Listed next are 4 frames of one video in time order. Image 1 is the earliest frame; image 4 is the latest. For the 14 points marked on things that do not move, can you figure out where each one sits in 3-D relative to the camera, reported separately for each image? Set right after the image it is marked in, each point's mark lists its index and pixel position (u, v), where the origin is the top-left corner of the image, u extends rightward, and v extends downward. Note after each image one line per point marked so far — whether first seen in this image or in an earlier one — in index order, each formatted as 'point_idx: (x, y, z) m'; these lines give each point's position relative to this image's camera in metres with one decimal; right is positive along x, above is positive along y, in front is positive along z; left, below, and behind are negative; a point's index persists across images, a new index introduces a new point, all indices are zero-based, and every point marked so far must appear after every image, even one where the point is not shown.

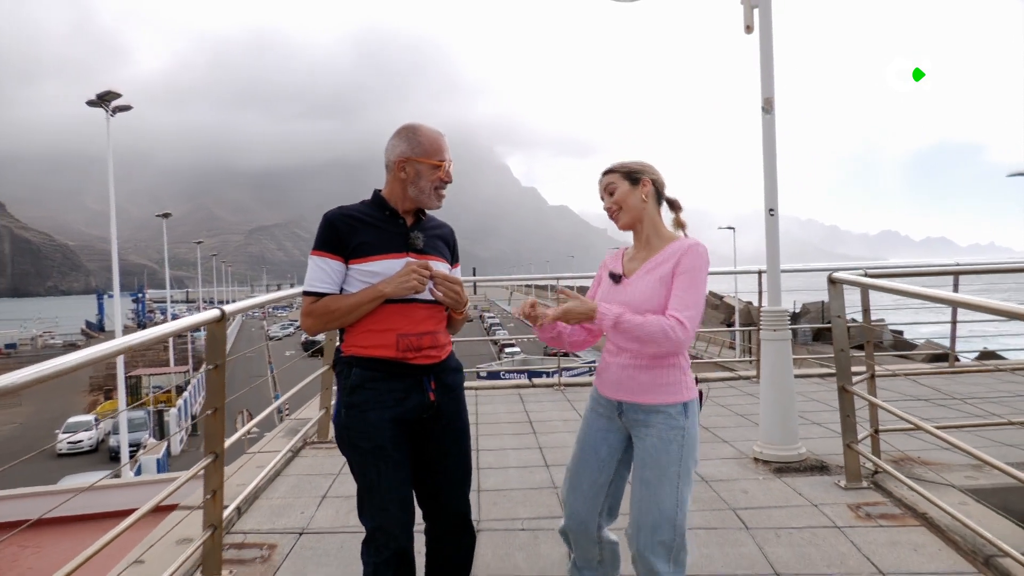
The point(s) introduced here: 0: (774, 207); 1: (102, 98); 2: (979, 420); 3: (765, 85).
0: (+1.6, +0.5, +4.1) m
1: (-11.5, +5.4, +18.6) m
2: (+3.1, -0.9, +4.4) m
3: (+1.6, +1.3, +4.2) m
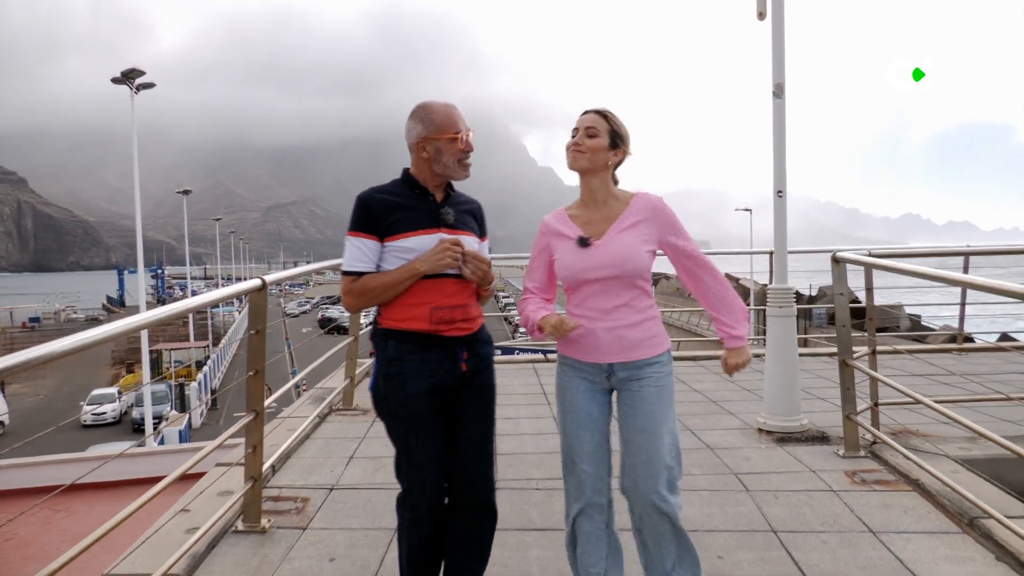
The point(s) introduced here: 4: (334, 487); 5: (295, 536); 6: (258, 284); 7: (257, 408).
0: (+1.7, +0.6, +4.2) m
1: (-11.1, +6.1, +18.9) m
2: (+3.2, -0.7, +4.5) m
3: (+1.7, +1.4, +4.3) m
4: (-1.0, -1.1, +3.5) m
5: (-1.0, -1.1, +3.0) m
6: (-1.2, 0.0, +3.0) m
7: (-1.2, -0.5, +3.0) m
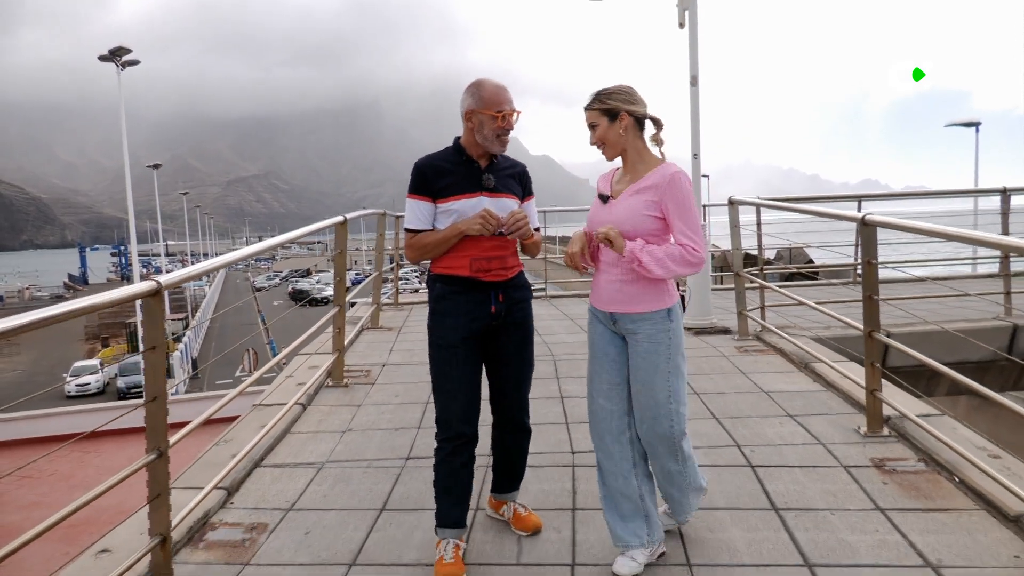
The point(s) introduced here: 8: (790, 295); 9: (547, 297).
0: (+1.6, +1.2, +5.8) m
1: (-12.0, +7.0, +19.6) m
2: (+3.1, -0.1, +6.2) m
3: (+1.6, +2.0, +5.8) m
4: (-1.0, -0.6, +5.1) m
5: (-1.0, -0.7, +4.6) m
6: (-1.2, +0.5, +4.5) m
7: (-1.2, -0.1, +4.5) m
8: (+2.4, -0.1, +5.7) m
9: (+0.5, -0.1, +8.8) m
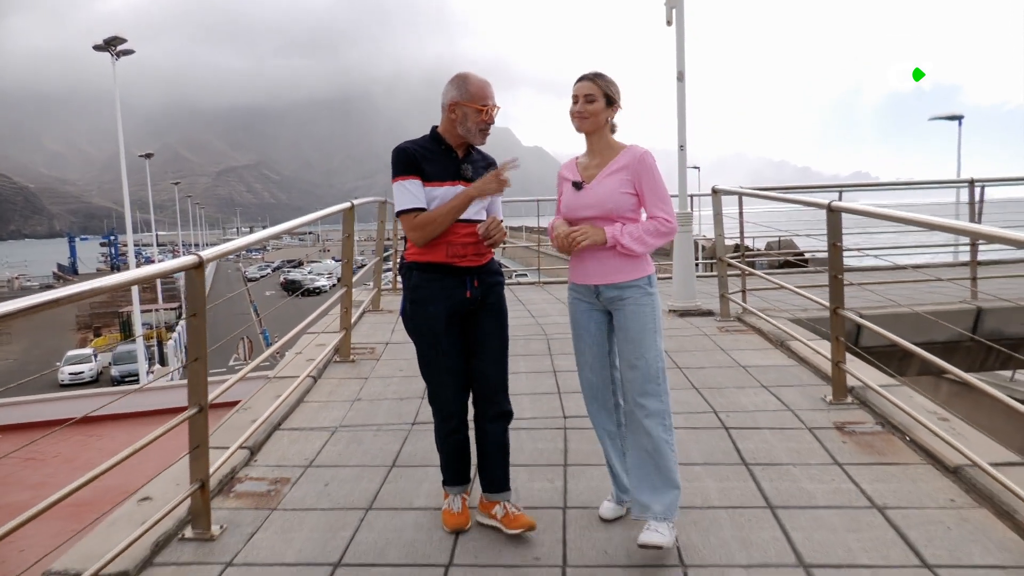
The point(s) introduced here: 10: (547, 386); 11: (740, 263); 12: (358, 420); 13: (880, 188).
0: (+1.6, +1.3, +6.1) m
1: (-12.1, +7.4, +19.6) m
2: (+3.1, 0.0, +6.6) m
3: (+1.6, +2.1, +6.1) m
4: (-1.0, -0.5, +5.4) m
5: (-1.0, -0.6, +4.9) m
6: (-1.2, +0.6, +4.8) m
7: (-1.2, 0.0, +4.8) m
8: (+2.4, +0.1, +6.1) m
9: (+0.4, +0.1, +9.1) m
10: (+0.2, -0.7, +4.4) m
11: (+2.2, +0.2, +6.3) m
12: (-0.9, -0.8, +3.9) m
13: (+4.8, +1.3, +8.6) m
